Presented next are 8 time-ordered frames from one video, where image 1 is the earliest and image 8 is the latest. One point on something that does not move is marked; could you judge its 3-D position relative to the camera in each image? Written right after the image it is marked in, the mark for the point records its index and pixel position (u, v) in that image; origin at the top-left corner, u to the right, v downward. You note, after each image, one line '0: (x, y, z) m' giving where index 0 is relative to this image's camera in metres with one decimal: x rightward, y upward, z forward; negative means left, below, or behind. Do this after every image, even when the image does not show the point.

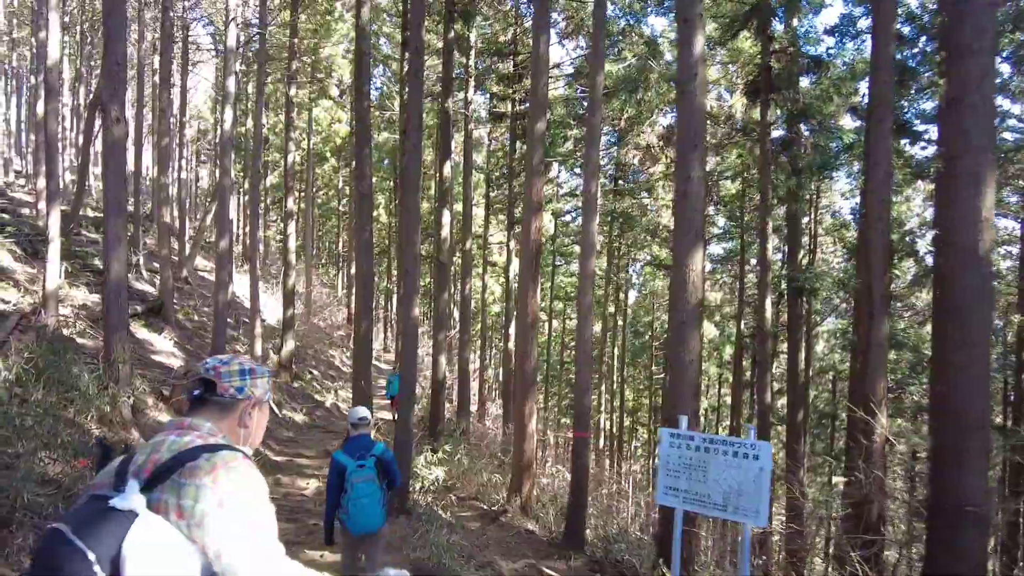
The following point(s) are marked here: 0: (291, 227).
0: (-6.7, +1.9, +20.0) m
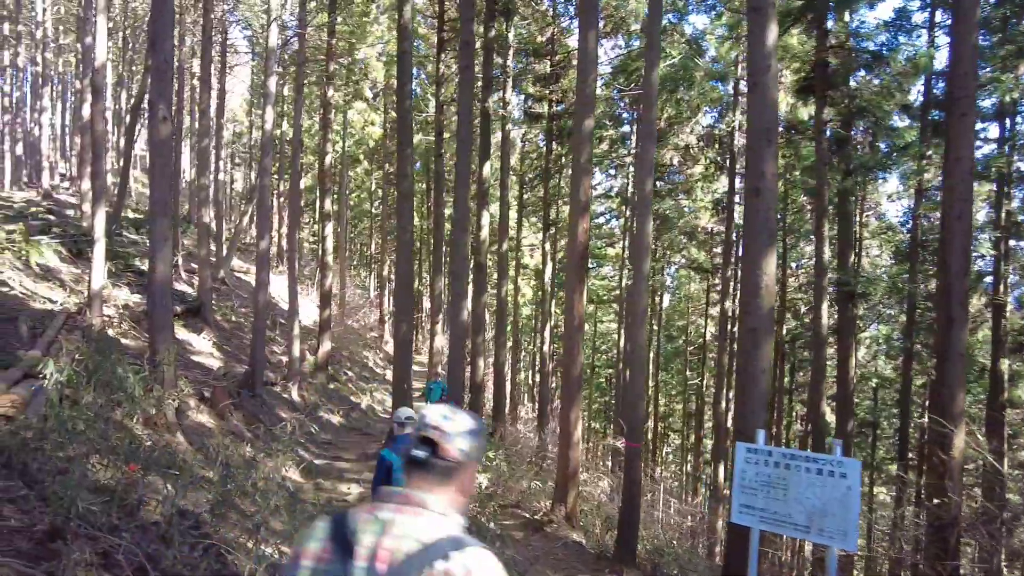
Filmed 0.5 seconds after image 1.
0: (-5.6, +1.9, +20.0) m
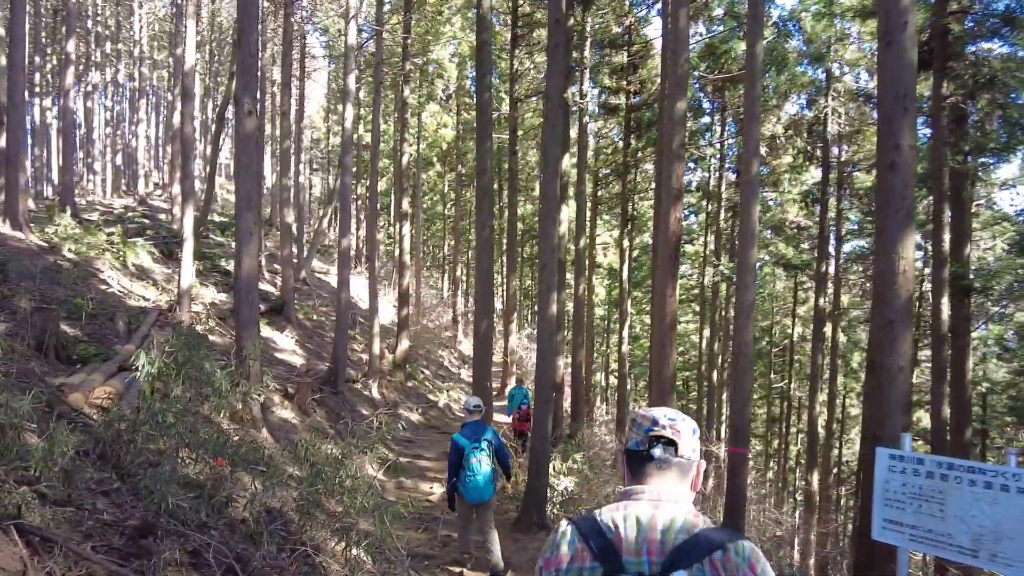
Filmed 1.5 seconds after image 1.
0: (-3.3, +1.9, +20.1) m
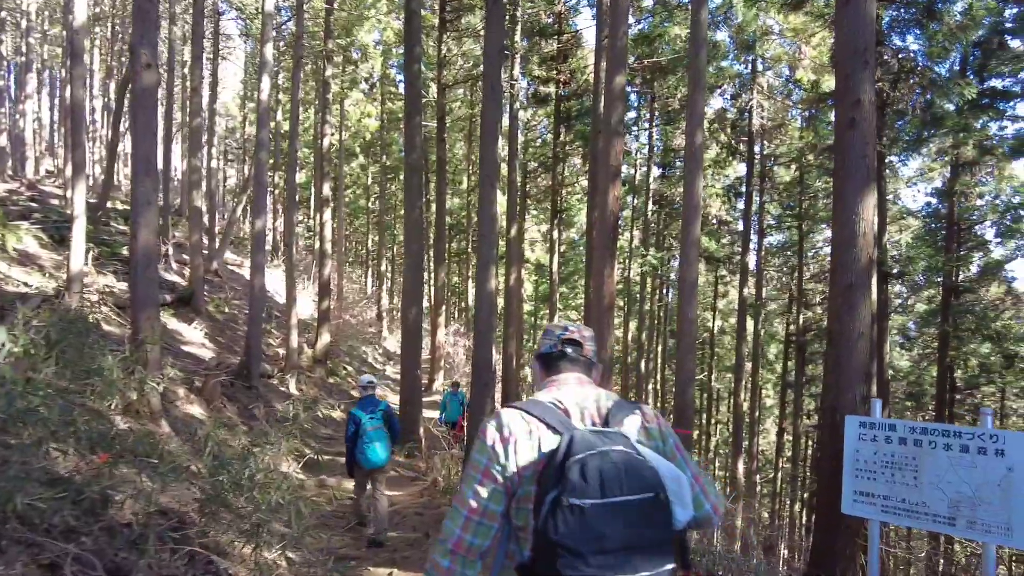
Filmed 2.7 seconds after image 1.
0: (-5.4, +2.1, +19.1) m
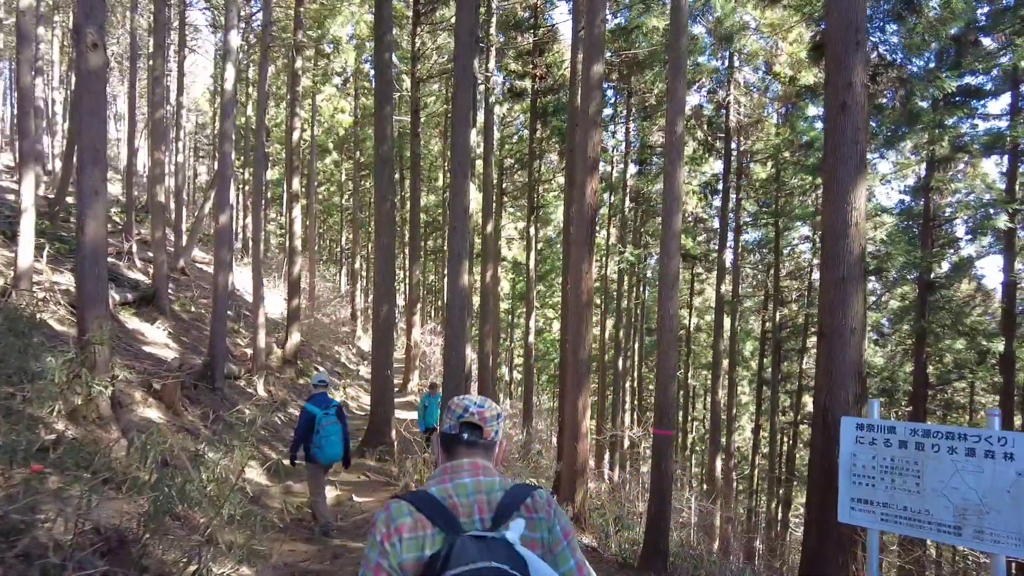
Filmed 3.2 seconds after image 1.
0: (-6.1, +2.2, +18.6) m
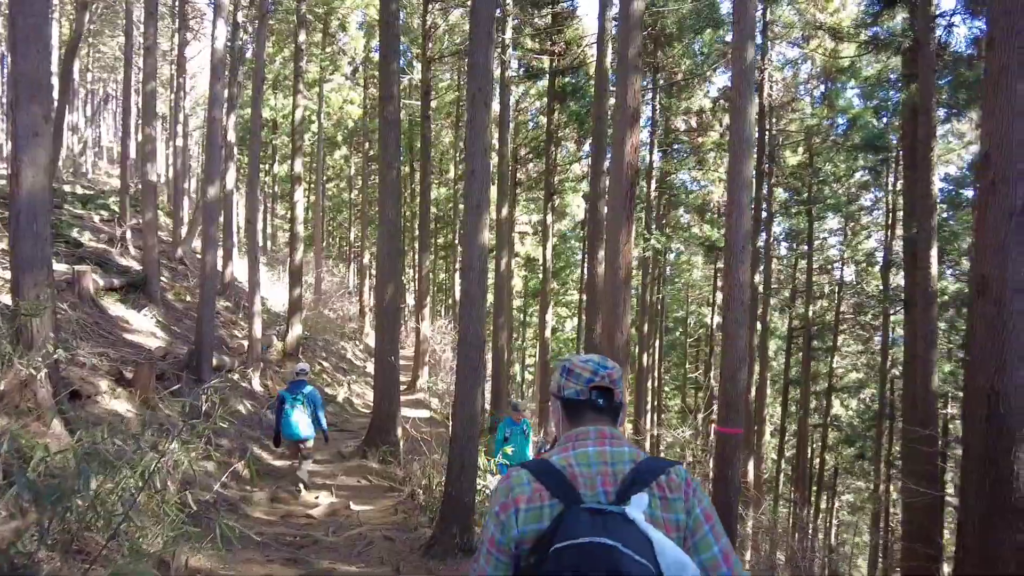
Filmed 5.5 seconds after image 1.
0: (-5.7, +2.4, +17.6) m
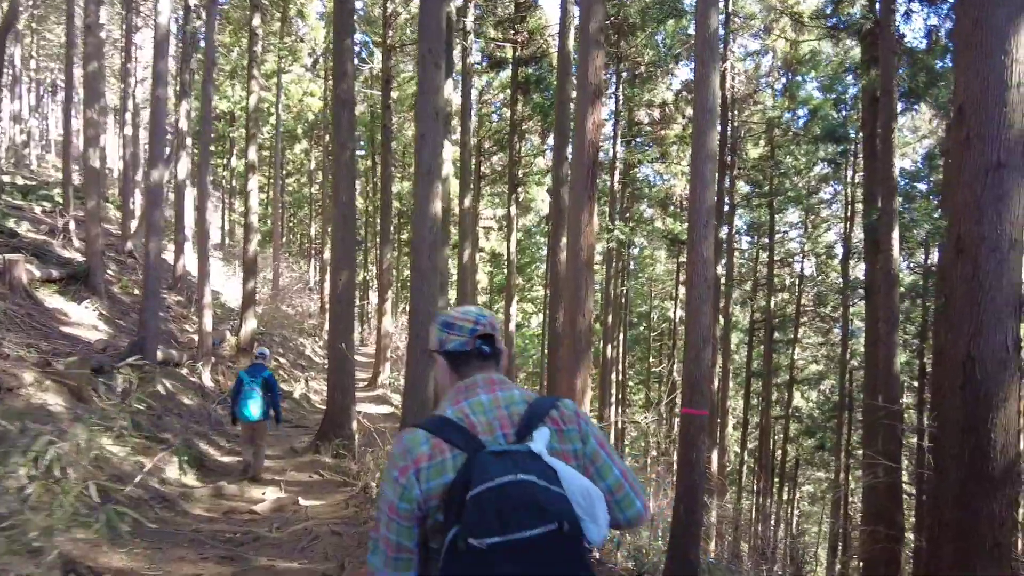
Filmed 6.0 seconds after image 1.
0: (-6.7, +2.6, +17.0) m
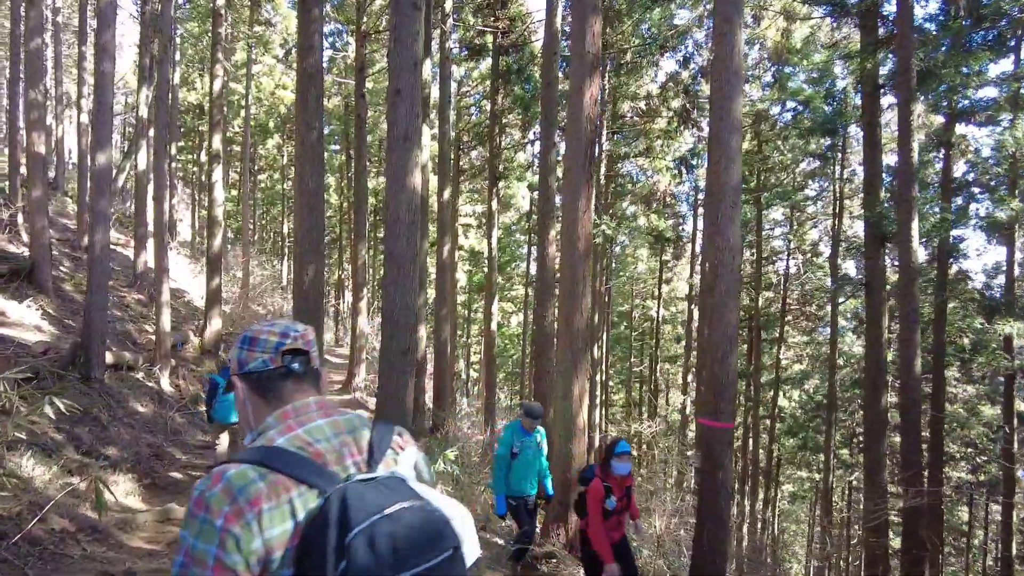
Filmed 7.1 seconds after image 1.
0: (-7.1, +2.7, +16.0) m
